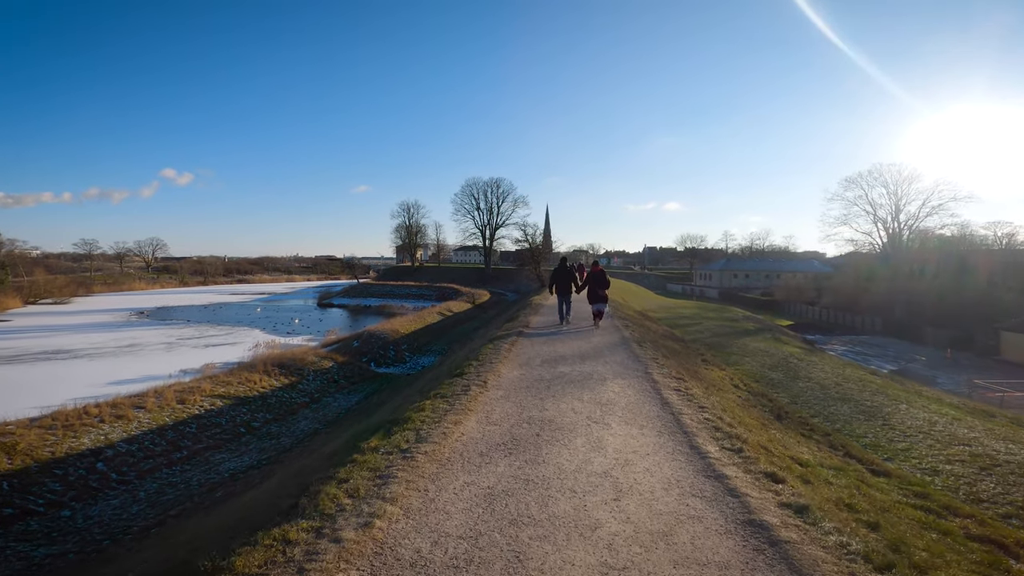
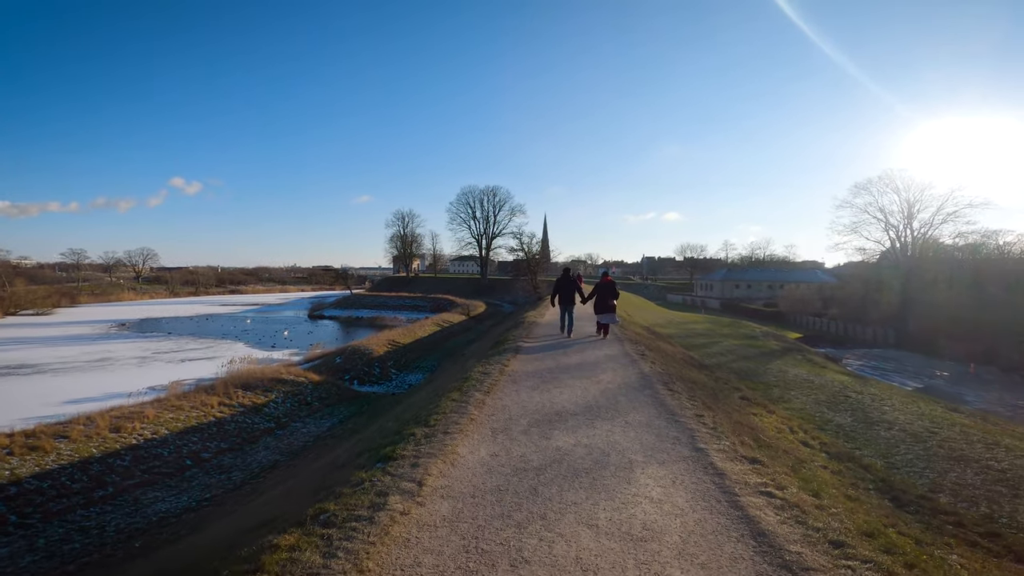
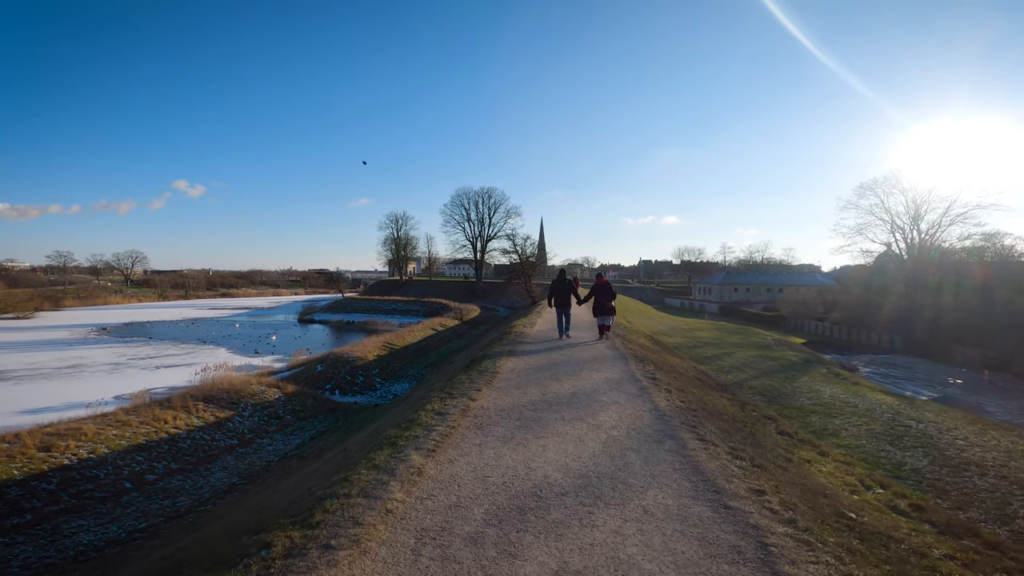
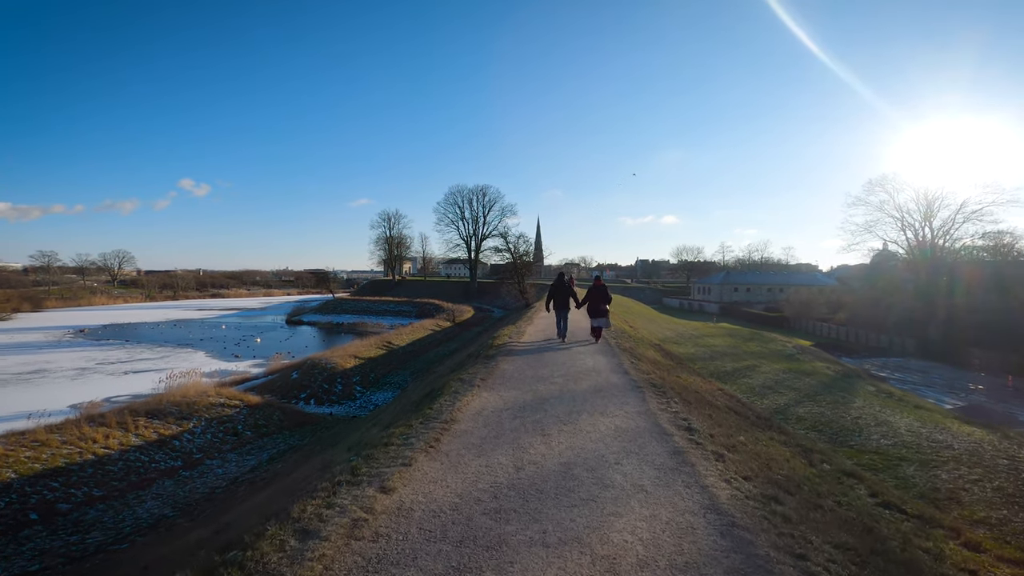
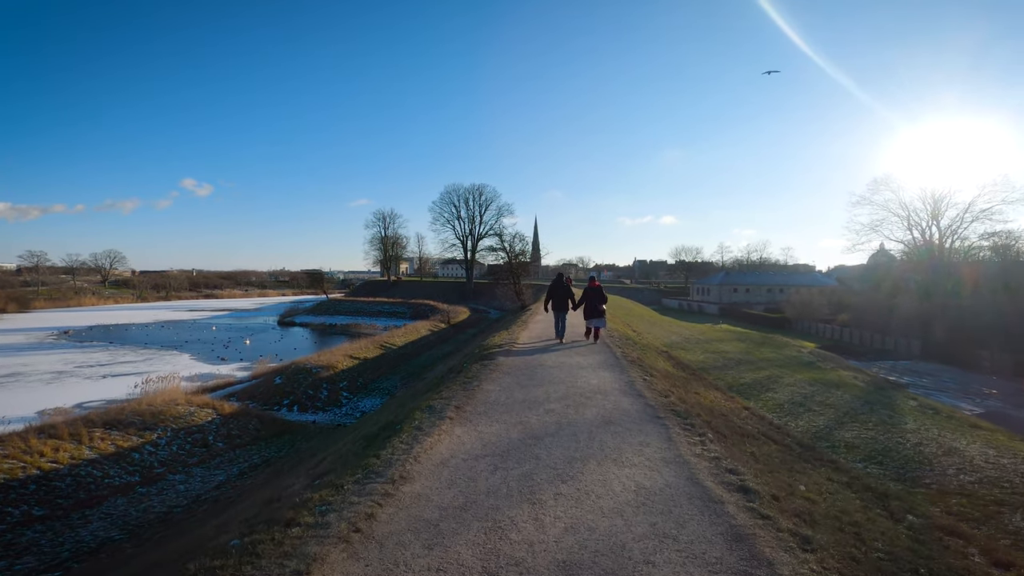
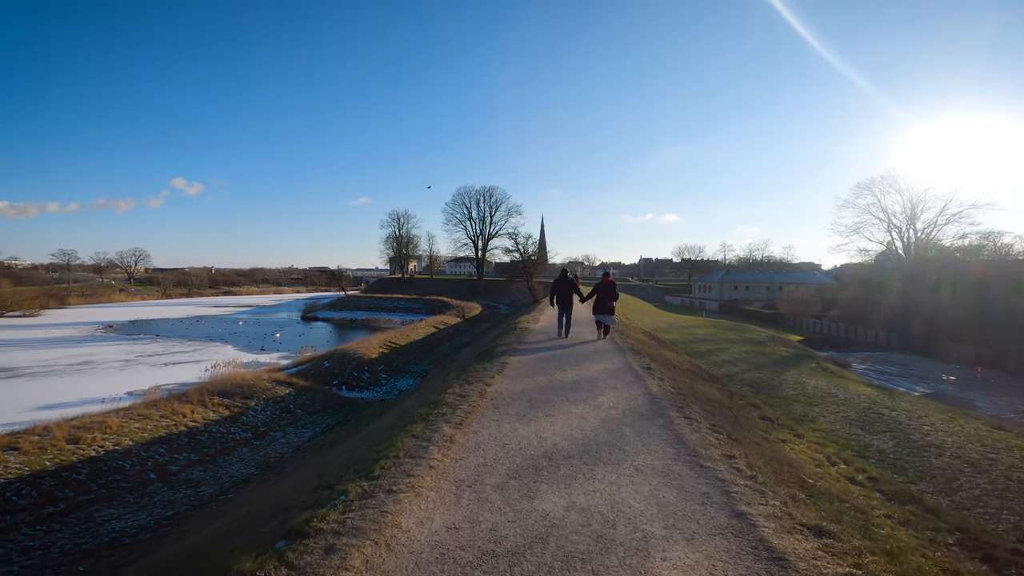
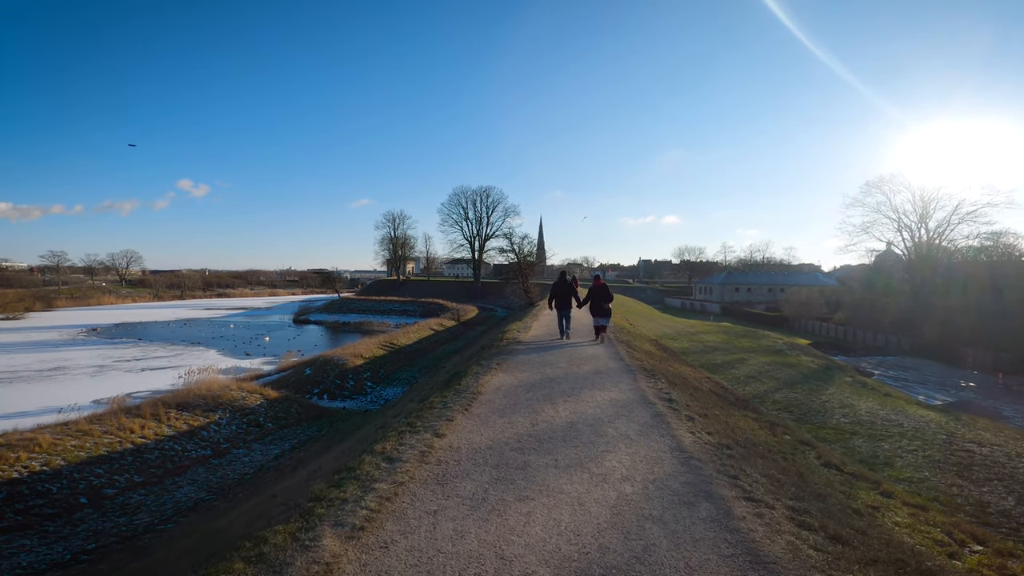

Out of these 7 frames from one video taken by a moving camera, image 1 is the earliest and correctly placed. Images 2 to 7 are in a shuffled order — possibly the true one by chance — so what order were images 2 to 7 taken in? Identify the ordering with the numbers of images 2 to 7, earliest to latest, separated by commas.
2, 6, 3, 7, 4, 5
